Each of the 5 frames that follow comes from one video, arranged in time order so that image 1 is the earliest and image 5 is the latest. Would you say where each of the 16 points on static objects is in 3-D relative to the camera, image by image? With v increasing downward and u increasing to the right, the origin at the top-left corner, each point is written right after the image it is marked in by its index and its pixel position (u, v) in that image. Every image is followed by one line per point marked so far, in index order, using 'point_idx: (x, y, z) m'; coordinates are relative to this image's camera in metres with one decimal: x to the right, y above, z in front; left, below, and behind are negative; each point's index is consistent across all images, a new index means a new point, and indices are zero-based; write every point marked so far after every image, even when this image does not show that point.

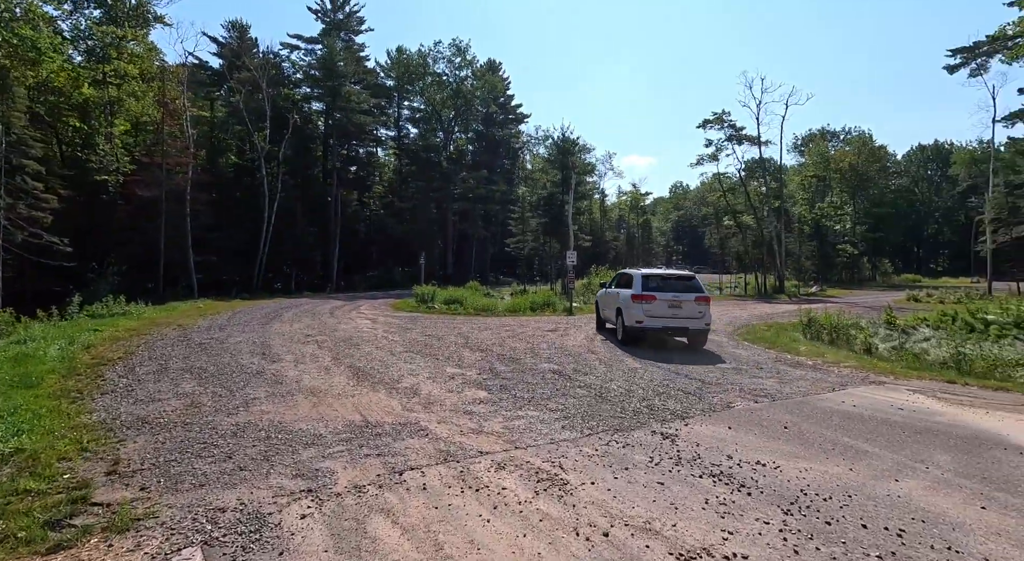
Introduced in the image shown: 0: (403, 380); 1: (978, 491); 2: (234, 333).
0: (-1.3, -1.2, +6.9) m
1: (+2.8, -1.3, +3.5) m
2: (-5.4, -1.3, +11.0) m
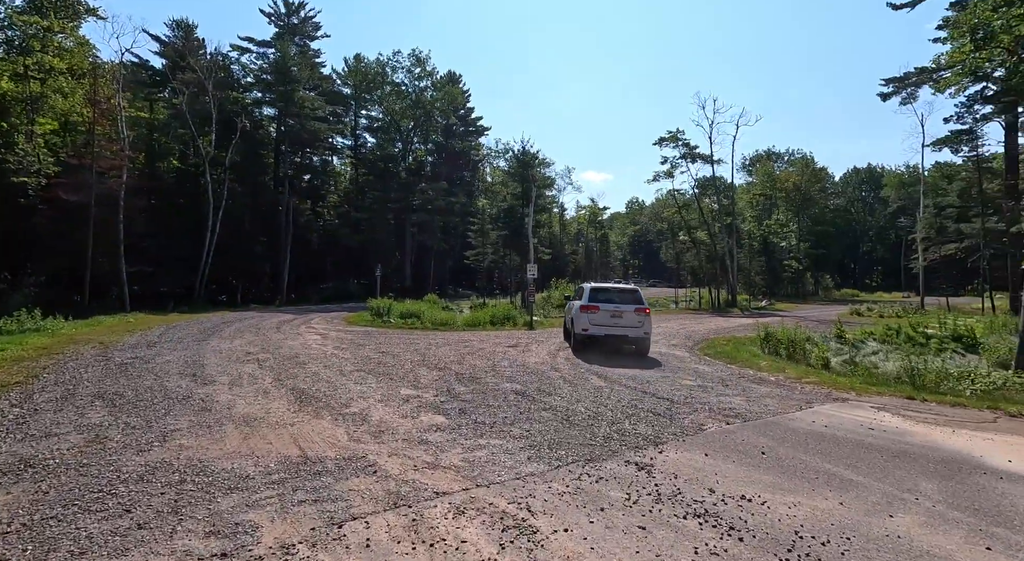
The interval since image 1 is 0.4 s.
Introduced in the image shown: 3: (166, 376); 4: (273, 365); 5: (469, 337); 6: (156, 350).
0: (-1.7, -1.4, +6.4) m
1: (+2.6, -1.4, +3.2) m
2: (-6.1, -1.6, +10.1) m
3: (-4.5, -1.5, +7.5) m
4: (-3.9, -1.5, +9.3) m
5: (-1.2, -1.5, +15.6) m
6: (-6.8, -1.6, +10.9) m
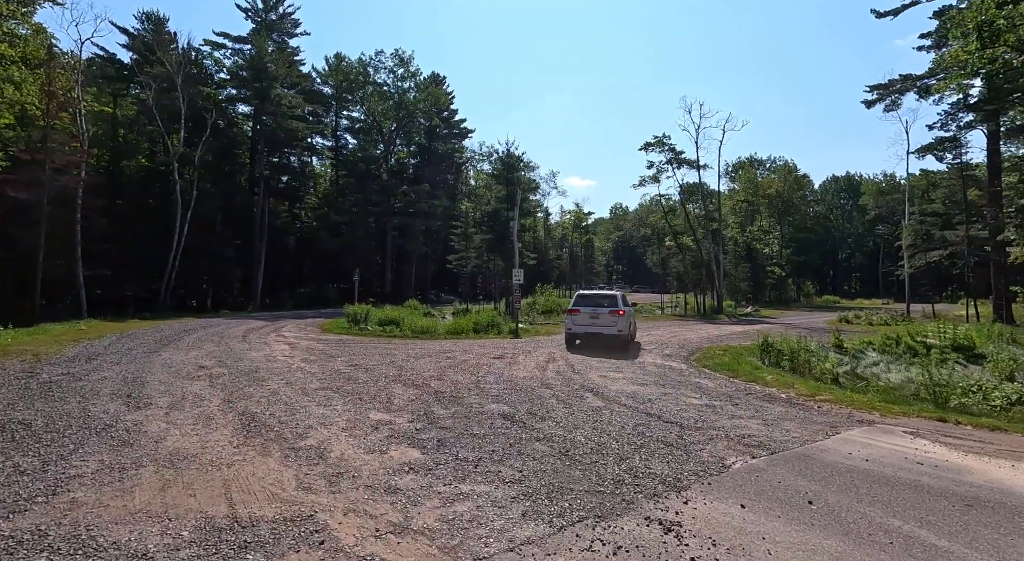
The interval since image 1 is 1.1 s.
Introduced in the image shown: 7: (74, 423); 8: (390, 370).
0: (-1.9, -1.4, +5.4) m
1: (+2.5, -1.4, +2.4) m
2: (-6.3, -1.6, +9.0) m
3: (-4.7, -1.5, +6.5) m
4: (-4.1, -1.6, +8.3) m
5: (-1.6, -1.6, +14.7) m
6: (-7.0, -1.6, +9.8) m
7: (-4.8, -1.6, +6.3) m
8: (-2.2, -1.6, +10.2) m
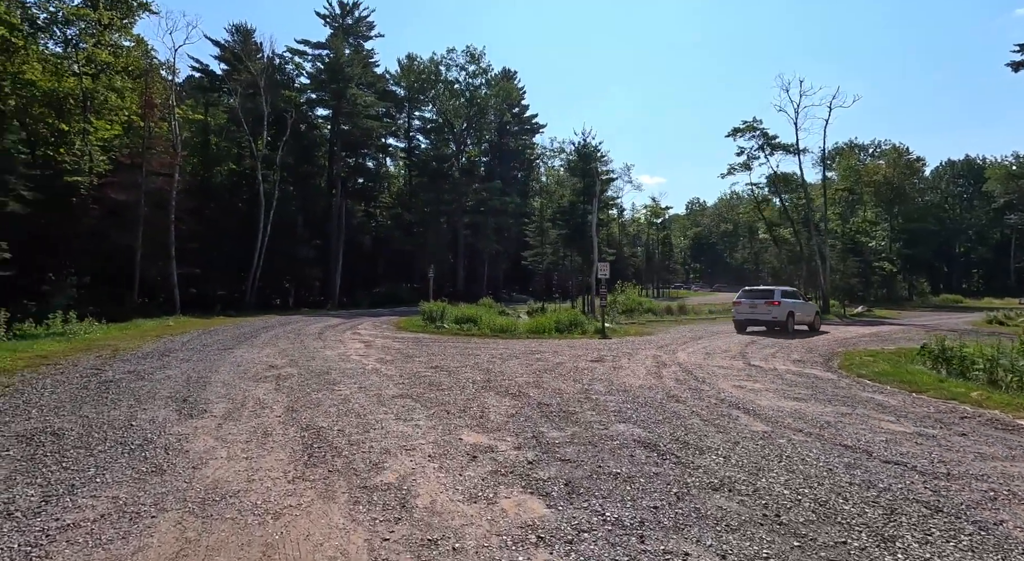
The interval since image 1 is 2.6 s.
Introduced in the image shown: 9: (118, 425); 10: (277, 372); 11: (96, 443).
0: (-0.8, -1.3, +4.0) m
1: (+3.2, -1.2, +0.5) m
2: (-4.9, -1.5, +8.1) m
3: (-3.5, -1.4, +5.4) m
4: (-2.8, -1.4, +7.1) m
5: (+0.5, -1.5, +13.1) m
6: (-5.5, -1.5, +9.0) m
7: (-3.6, -1.4, +5.2) m
8: (-0.6, -1.4, +8.8) m
9: (-4.0, -1.5, +5.9) m
10: (-3.8, -1.5, +9.5) m
11: (-3.6, -1.4, +5.2) m
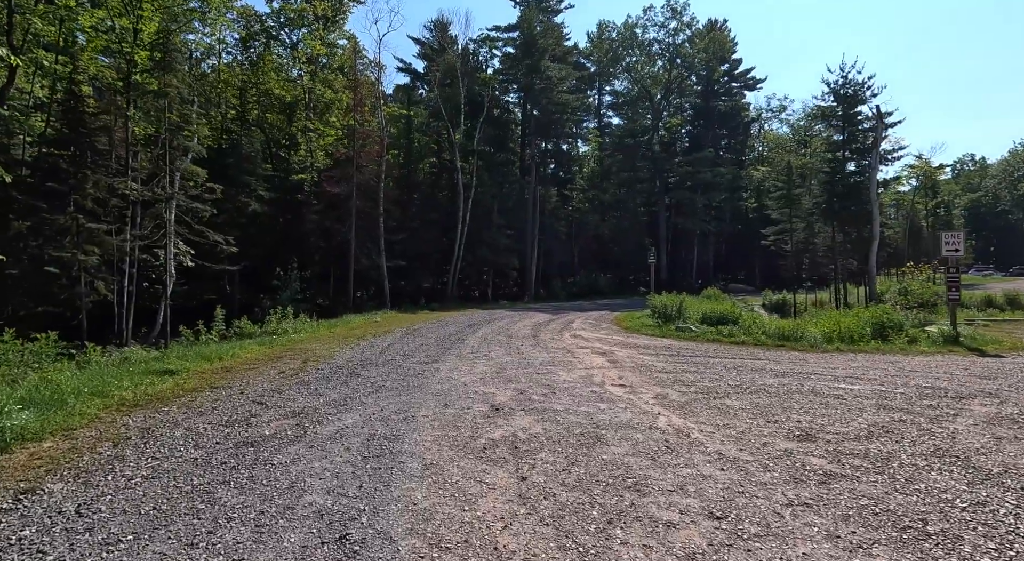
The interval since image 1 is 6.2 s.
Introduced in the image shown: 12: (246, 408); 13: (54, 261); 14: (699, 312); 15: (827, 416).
0: (+1.1, -1.2, -0.8) m
1: (+3.8, -1.2, -5.4) m
2: (-1.5, -1.4, +4.3) m
3: (-1.0, -1.3, +1.3) m
4: (+0.2, -1.4, +2.7) m
5: (+5.2, -1.2, +7.4) m
6: (-1.8, -1.4, +5.3) m
7: (-1.1, -1.4, +1.2) m
8: (+2.8, -1.3, +3.7) m
9: (-1.3, -1.4, +2.0) m
10: (0.0, -1.4, +5.3) m
11: (-1.2, -1.4, +1.1) m
12: (-2.8, -1.3, +6.2) m
13: (-13.7, +0.6, +17.5) m
14: (+5.4, -0.9, +16.9) m
15: (+3.2, -1.3, +5.9) m
